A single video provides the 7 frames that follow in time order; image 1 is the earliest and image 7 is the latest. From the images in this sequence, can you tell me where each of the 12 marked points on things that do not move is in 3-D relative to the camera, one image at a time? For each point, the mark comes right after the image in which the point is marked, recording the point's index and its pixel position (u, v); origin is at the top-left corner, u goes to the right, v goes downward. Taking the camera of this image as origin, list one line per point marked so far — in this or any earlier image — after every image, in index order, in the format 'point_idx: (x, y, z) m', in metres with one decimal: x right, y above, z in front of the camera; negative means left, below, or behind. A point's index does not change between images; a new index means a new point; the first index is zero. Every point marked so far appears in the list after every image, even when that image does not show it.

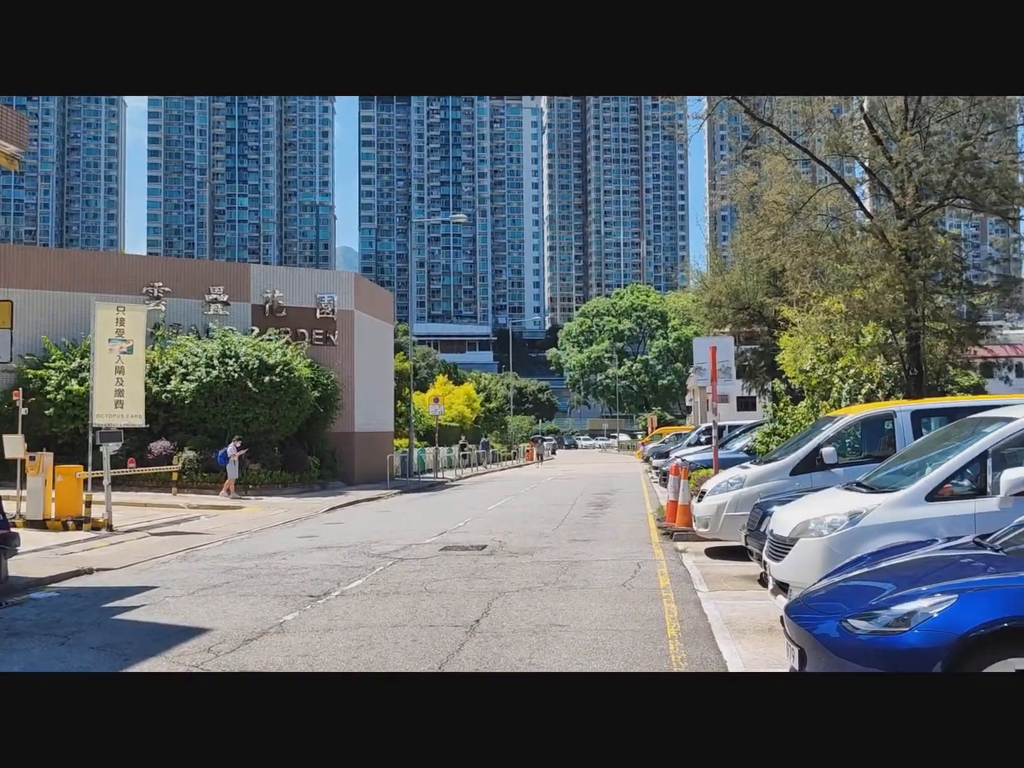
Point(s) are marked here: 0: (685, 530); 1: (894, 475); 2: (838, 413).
0: (+2.6, -2.2, +13.6) m
1: (+3.2, -0.8, +7.4) m
2: (+4.4, -0.4, +12.2) m
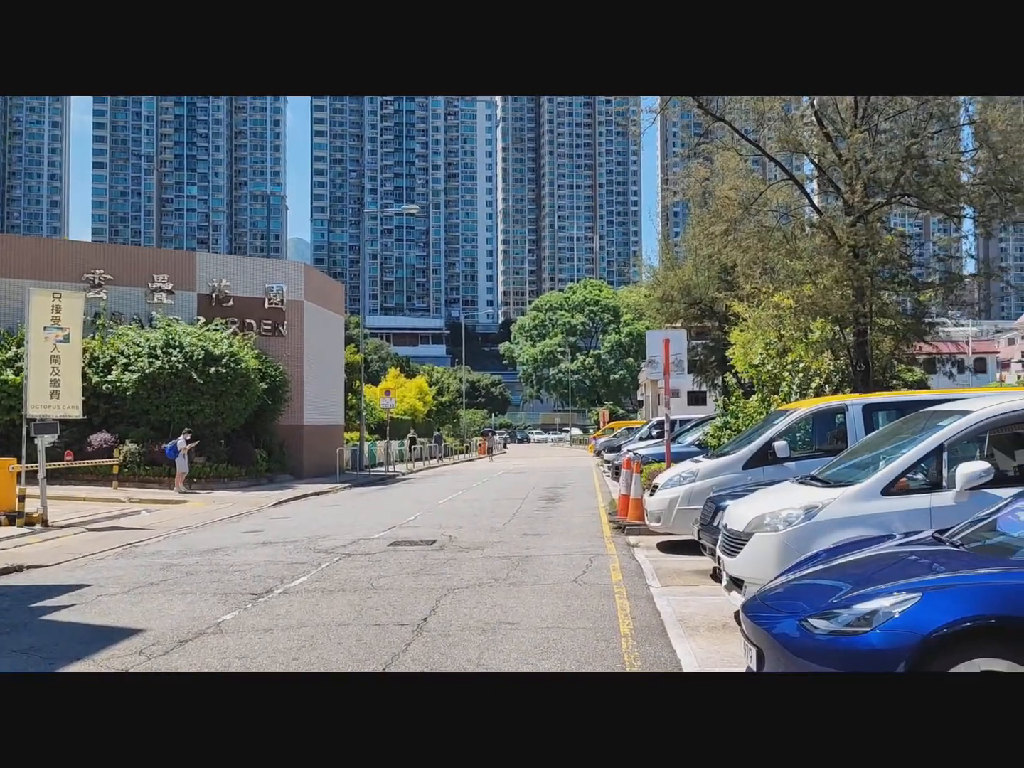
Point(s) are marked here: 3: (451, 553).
0: (+1.9, -2.1, +13.5) m
1: (+2.8, -0.7, +7.3) m
2: (+3.8, -0.3, +12.1) m
3: (-0.8, -2.3, +12.2) m
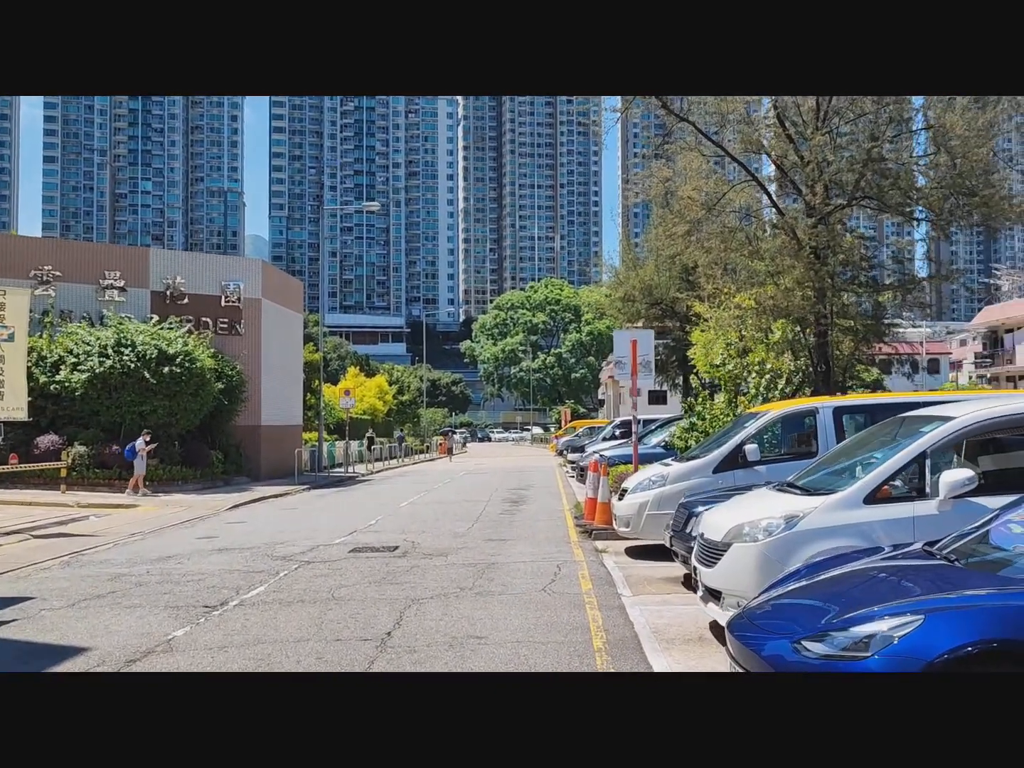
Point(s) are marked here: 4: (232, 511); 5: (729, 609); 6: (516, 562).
0: (+1.4, -2.1, +13.3) m
1: (+2.5, -0.7, +7.1) m
2: (+3.3, -0.3, +12.0) m
3: (-1.3, -2.3, +11.8) m
4: (-6.3, -2.8, +19.9) m
5: (+1.6, -1.6, +6.5) m
6: (+0.1, -2.2, +11.3) m
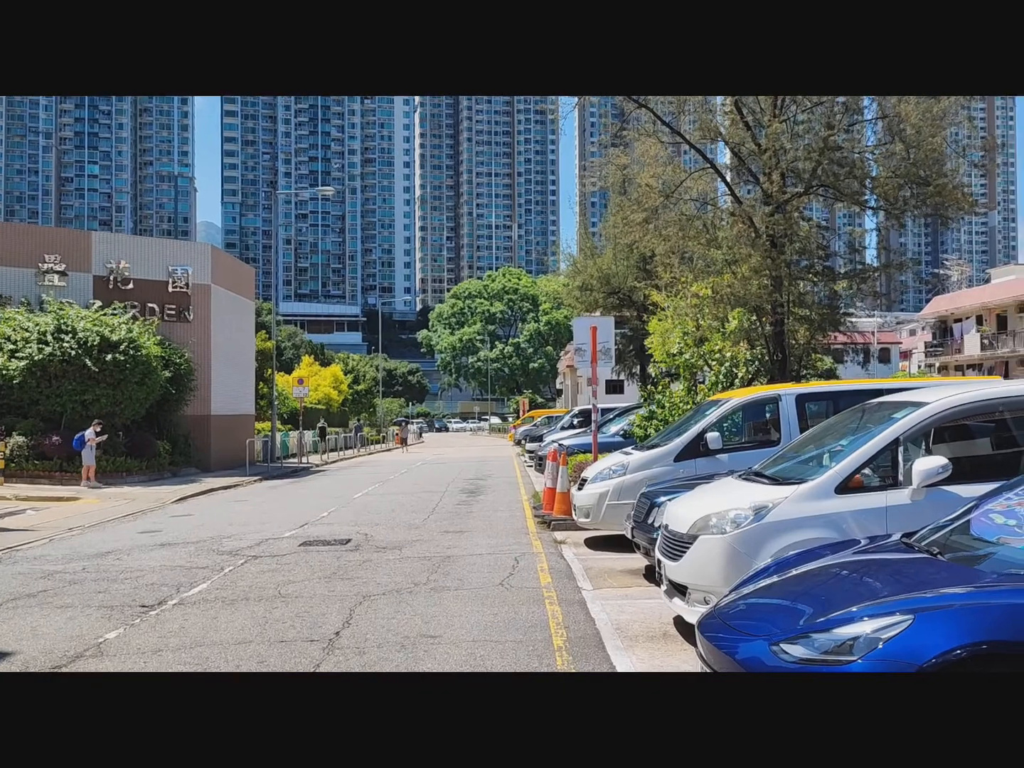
0: (+0.7, -2.0, +13.0) m
1: (+2.2, -0.6, +6.8) m
2: (+2.7, -0.2, +11.7) m
3: (-1.8, -2.2, +11.4) m
4: (-7.2, -2.6, +19.3) m
5: (+1.3, -1.5, +6.2) m
6: (-0.5, -2.1, +10.9) m
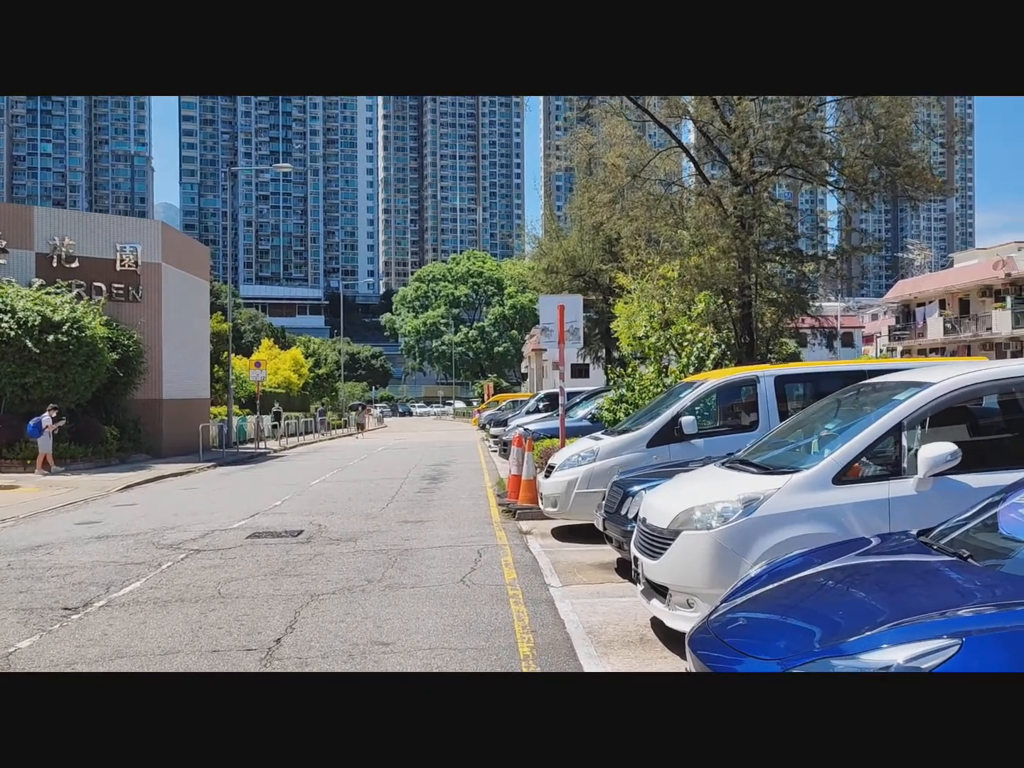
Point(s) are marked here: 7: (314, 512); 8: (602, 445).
0: (+0.2, -1.7, +12.3) m
1: (+1.9, -0.5, +6.2) m
2: (+2.3, +0.1, +11.1) m
3: (-2.3, -1.9, +10.6) m
4: (-8.0, -2.2, +18.3) m
5: (+1.0, -1.4, +5.6) m
6: (-0.9, -1.9, +10.2) m
7: (-3.0, -2.0, +13.7) m
8: (+1.0, -0.7, +10.4) m
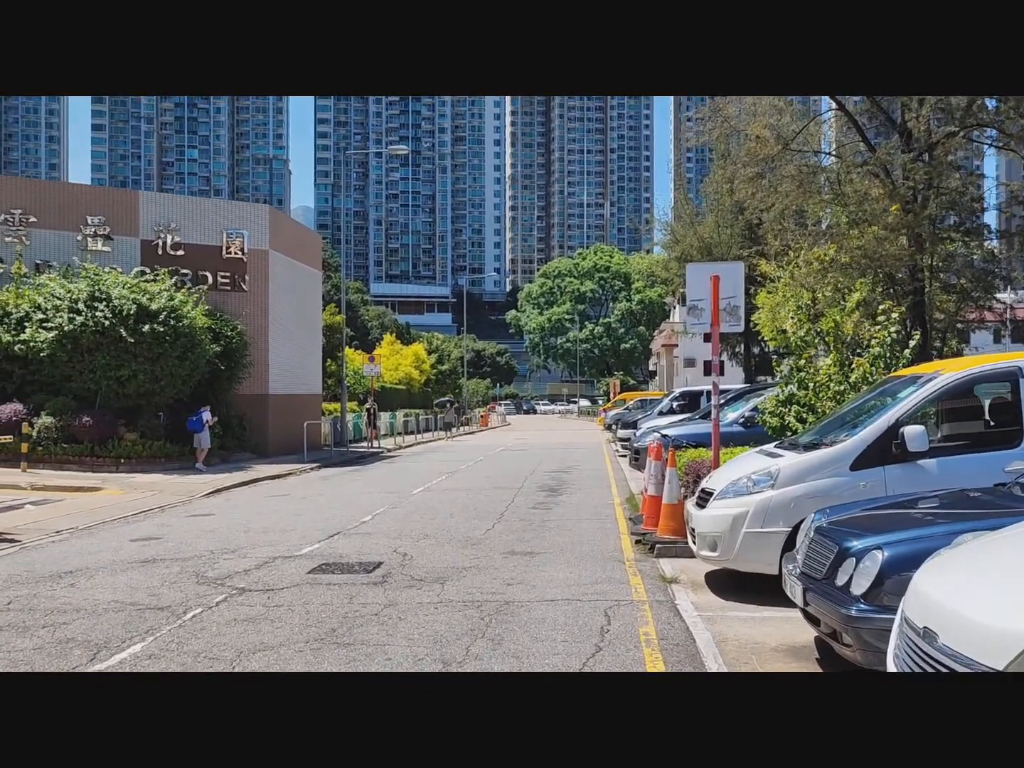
0: (+1.7, -1.6, +9.4) m
1: (+2.5, -0.5, +3.1) m
2: (+3.5, +0.1, +7.9) m
3: (-1.1, -1.9, +8.0) m
4: (-5.6, -2.1, +16.4) m
5: (+1.5, -1.4, +2.6) m
6: (+0.3, -1.8, +7.4) m
7: (-1.4, -1.9, +11.2) m
8: (+2.2, -0.7, +7.3) m
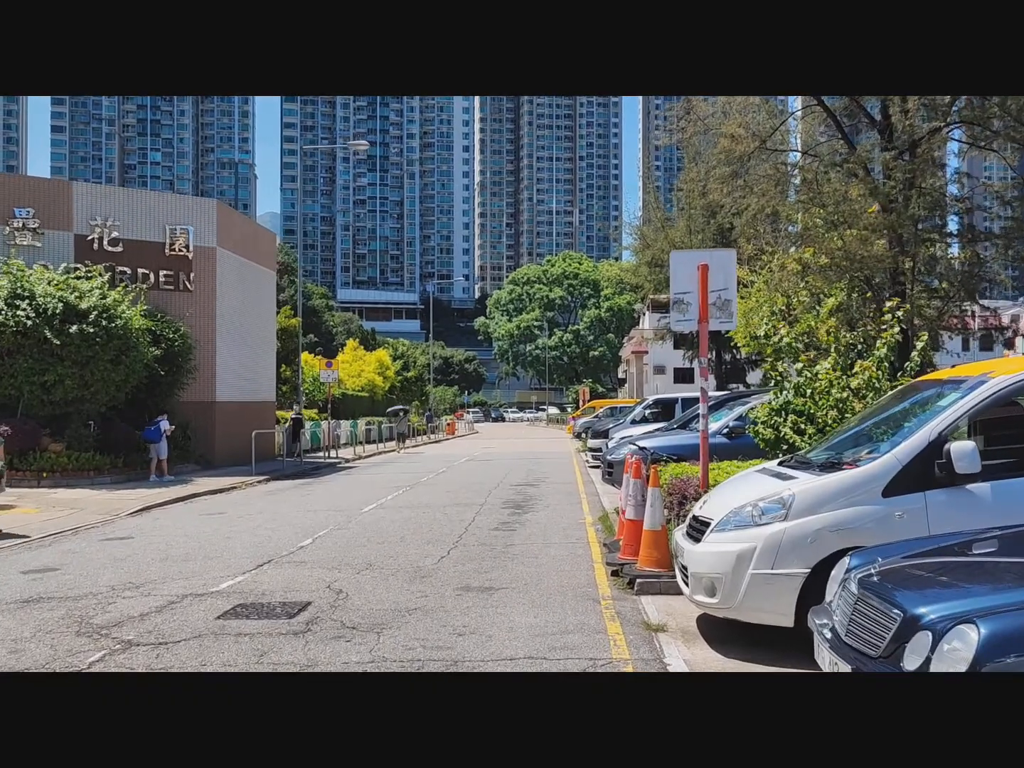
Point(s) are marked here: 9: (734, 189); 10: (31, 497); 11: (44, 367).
0: (+1.3, -1.7, +7.9) m
1: (+2.3, -0.5, +1.7) m
2: (+3.2, +0.1, +6.5) m
3: (-1.4, -1.9, +6.5) m
4: (-6.2, -2.2, +14.7) m
5: (+1.4, -1.4, +1.2) m
6: (-0.1, -1.8, +5.9) m
7: (-1.8, -2.0, +9.6) m
8: (+1.9, -0.7, +5.9) m
9: (+5.0, +4.4, +18.8) m
10: (-8.8, -2.1, +16.3) m
11: (-9.8, +0.4, +18.7) m
